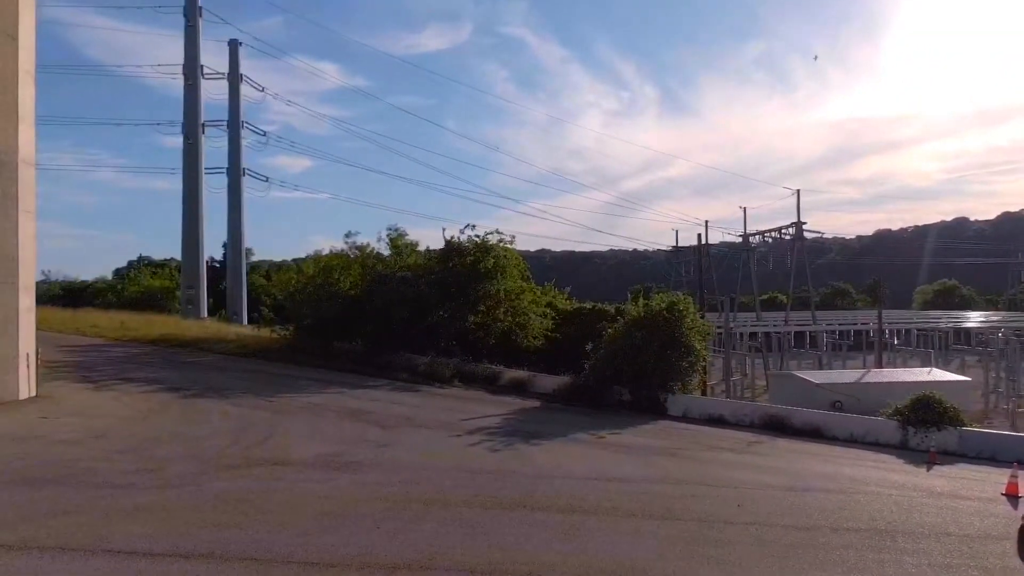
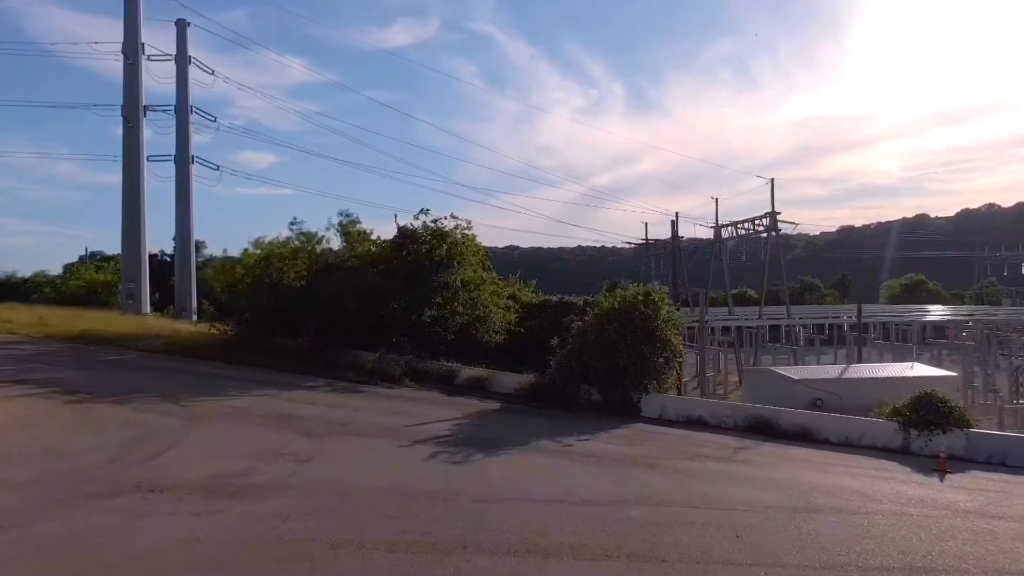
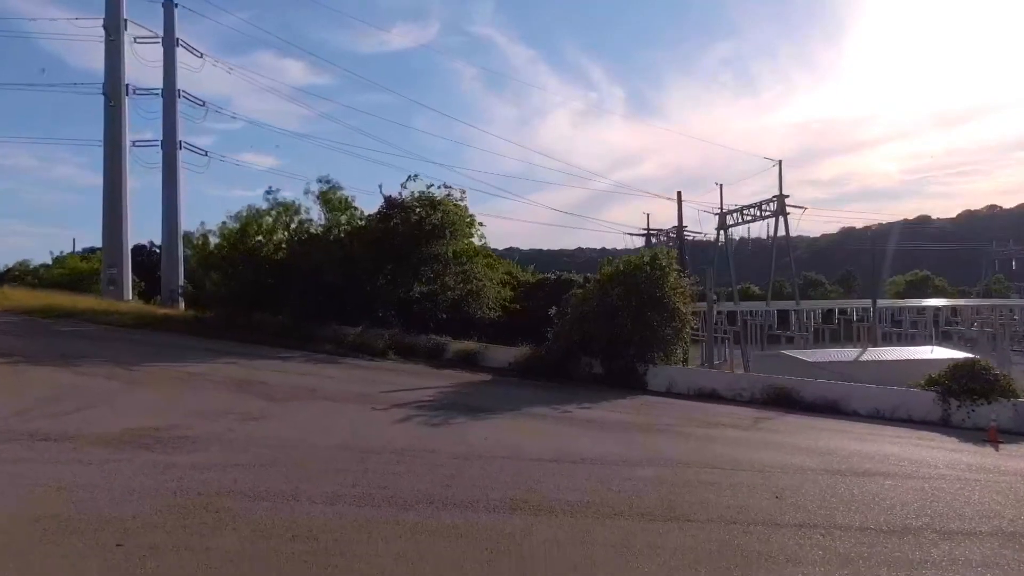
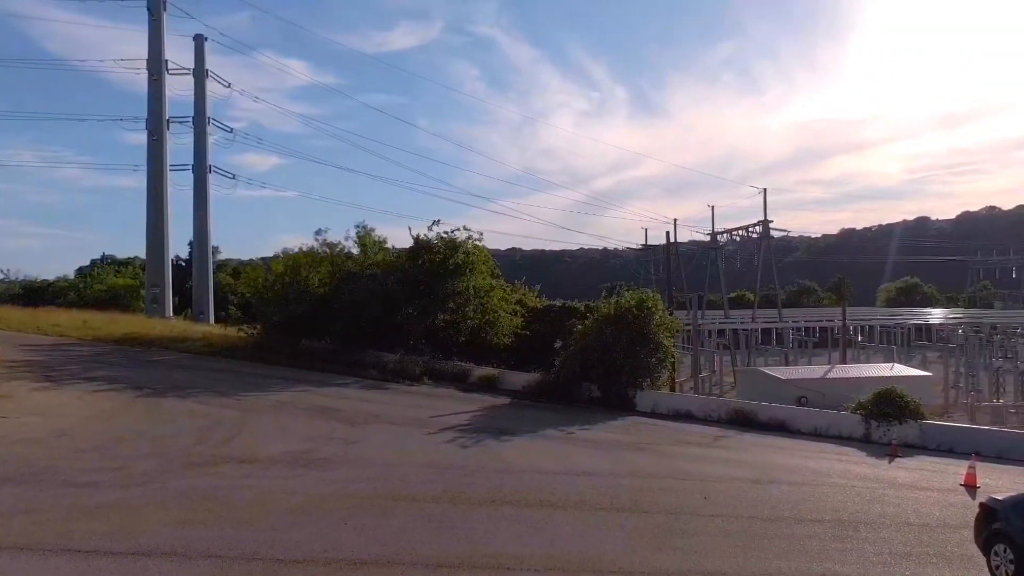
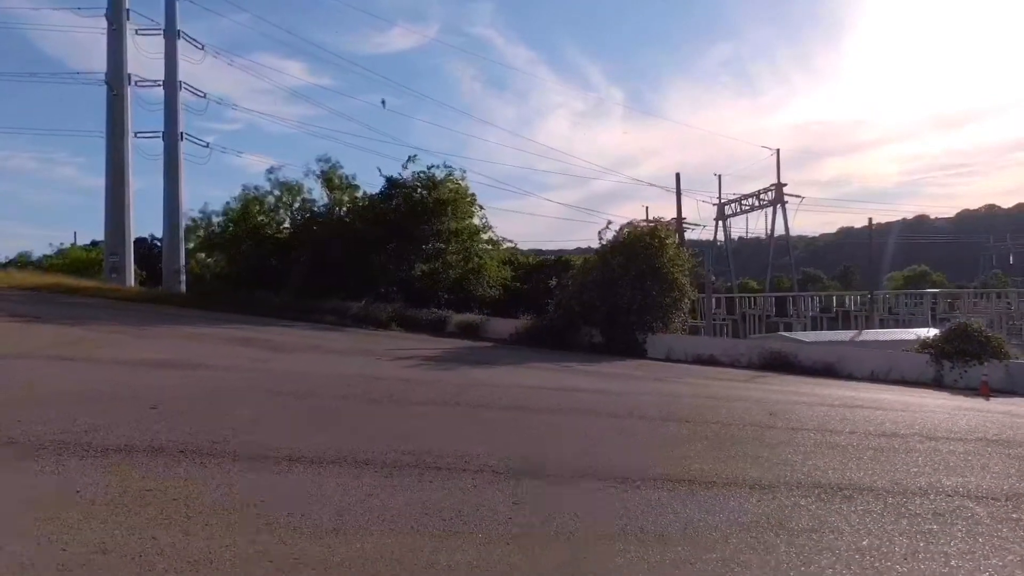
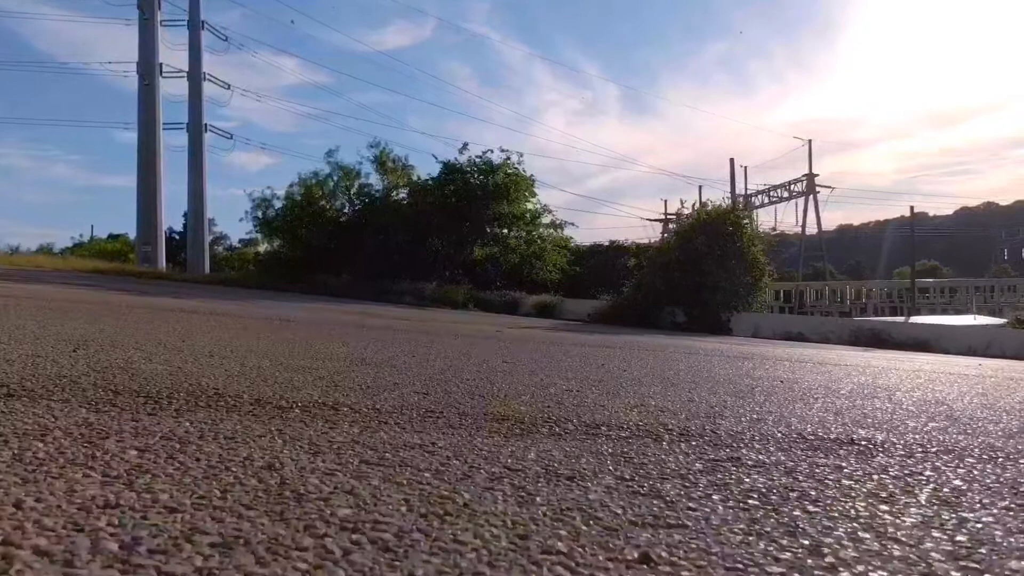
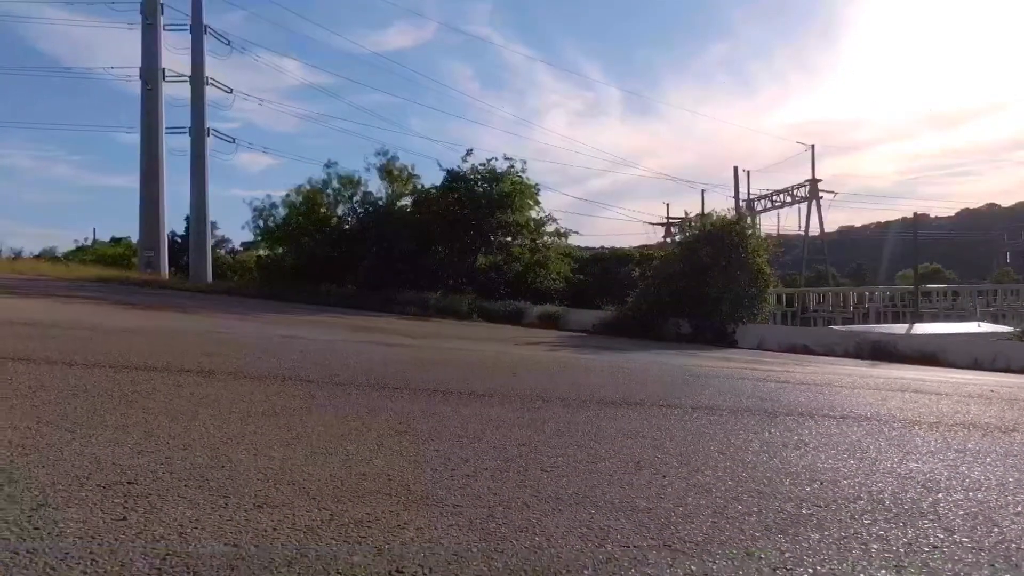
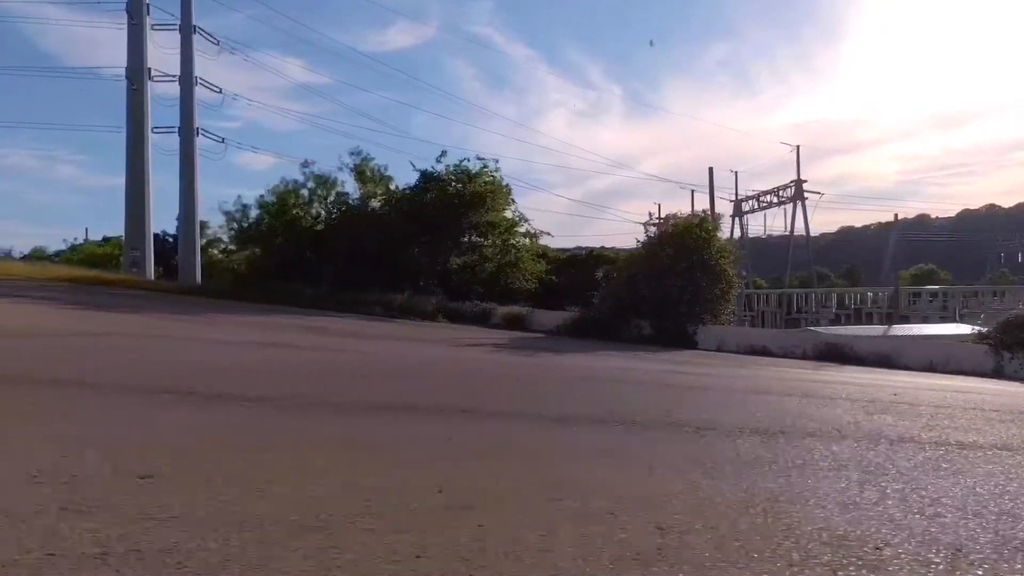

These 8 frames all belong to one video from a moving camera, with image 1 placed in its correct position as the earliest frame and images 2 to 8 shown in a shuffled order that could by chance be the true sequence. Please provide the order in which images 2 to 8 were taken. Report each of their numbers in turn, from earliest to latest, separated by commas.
4, 2, 3, 5, 8, 7, 6
